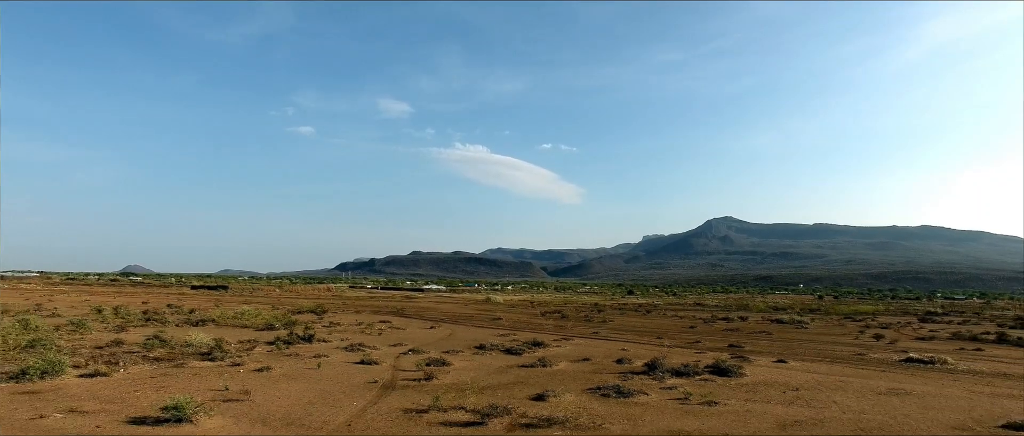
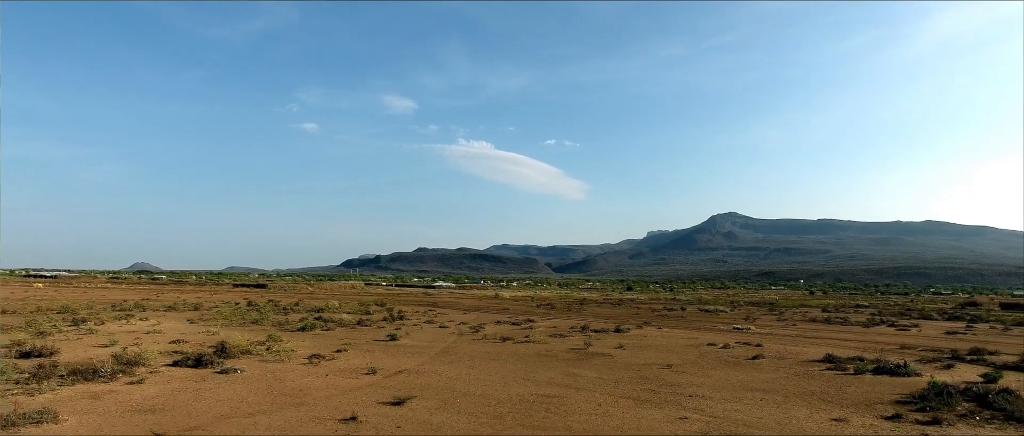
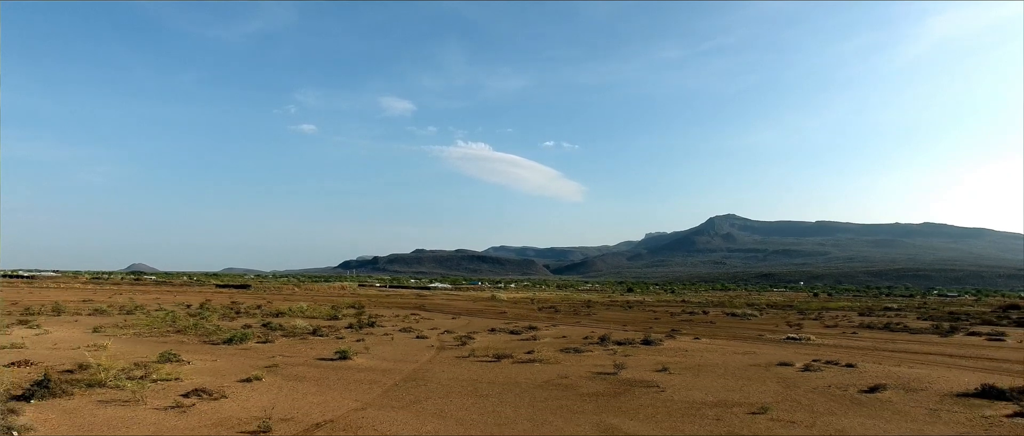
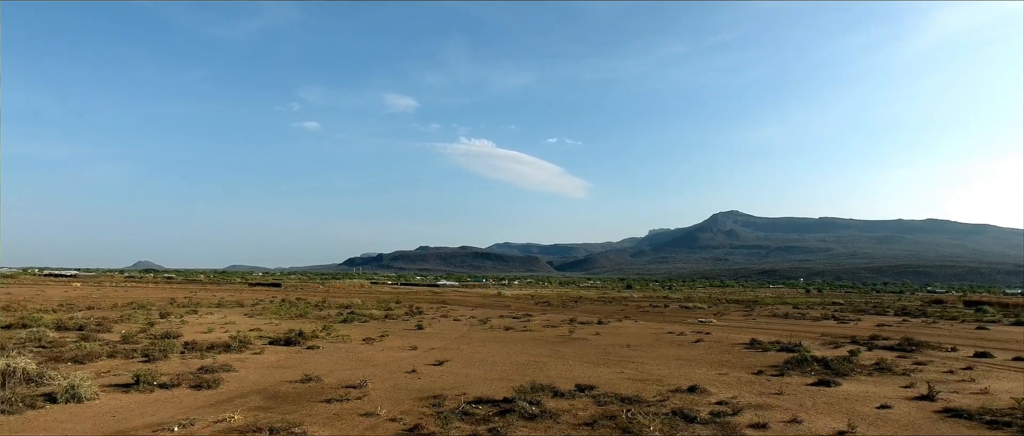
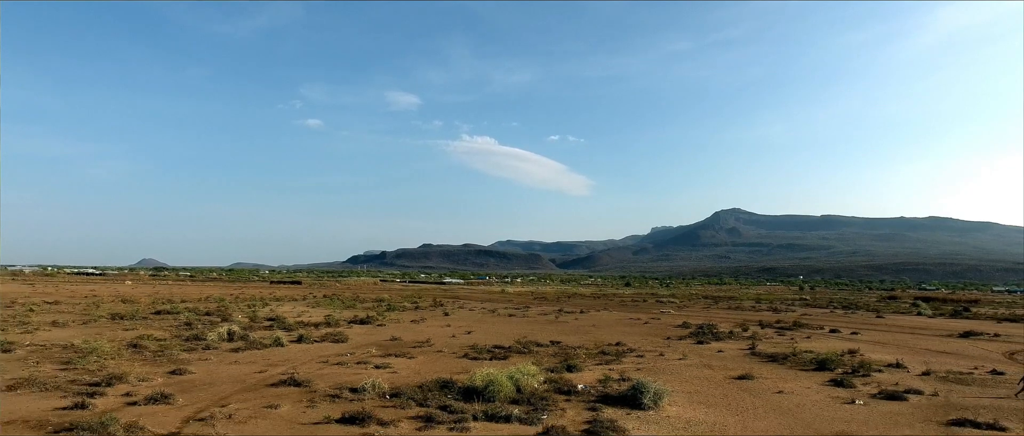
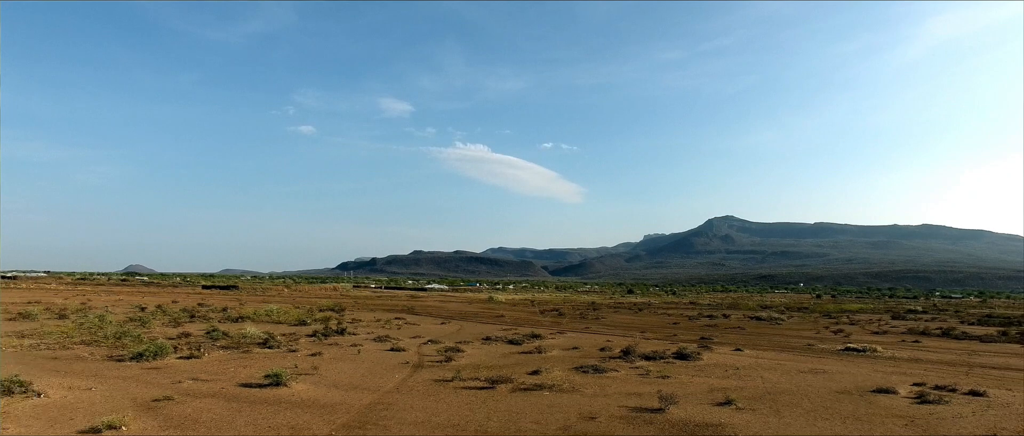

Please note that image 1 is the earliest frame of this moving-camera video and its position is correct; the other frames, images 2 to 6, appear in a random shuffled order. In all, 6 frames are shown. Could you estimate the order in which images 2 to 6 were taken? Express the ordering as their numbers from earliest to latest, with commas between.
6, 3, 2, 4, 5
